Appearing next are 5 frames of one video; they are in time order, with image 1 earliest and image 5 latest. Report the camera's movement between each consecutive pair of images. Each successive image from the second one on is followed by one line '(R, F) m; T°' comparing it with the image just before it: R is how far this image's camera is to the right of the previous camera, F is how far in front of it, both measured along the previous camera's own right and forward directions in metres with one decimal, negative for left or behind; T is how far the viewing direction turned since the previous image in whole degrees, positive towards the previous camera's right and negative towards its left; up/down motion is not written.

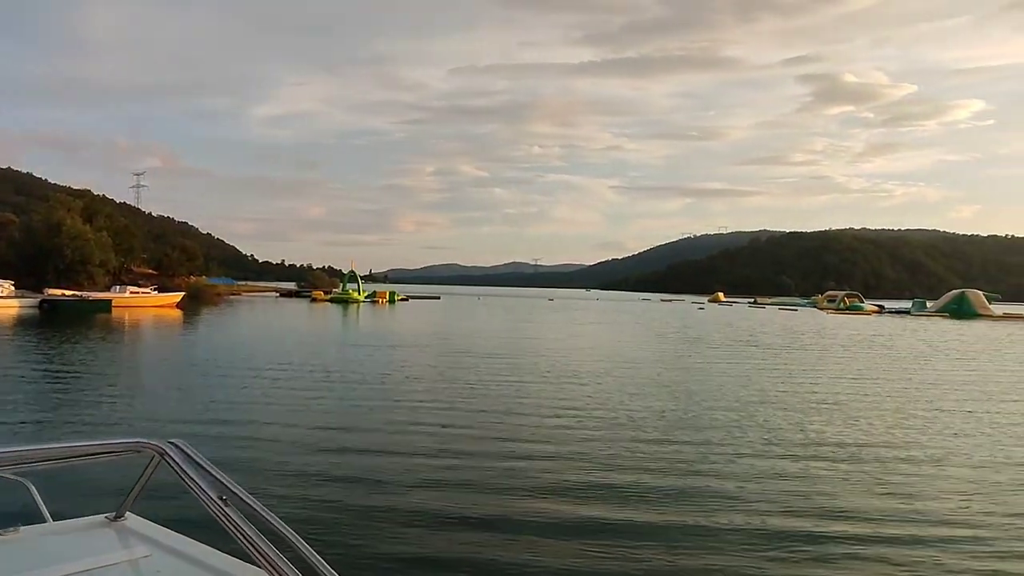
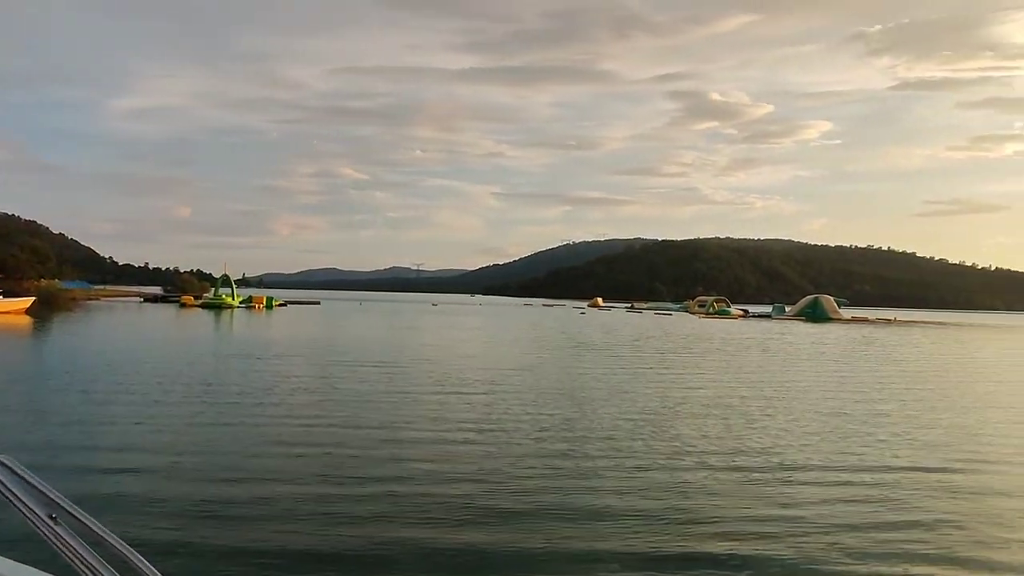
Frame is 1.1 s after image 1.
(-0.3, +0.6) m; +9°
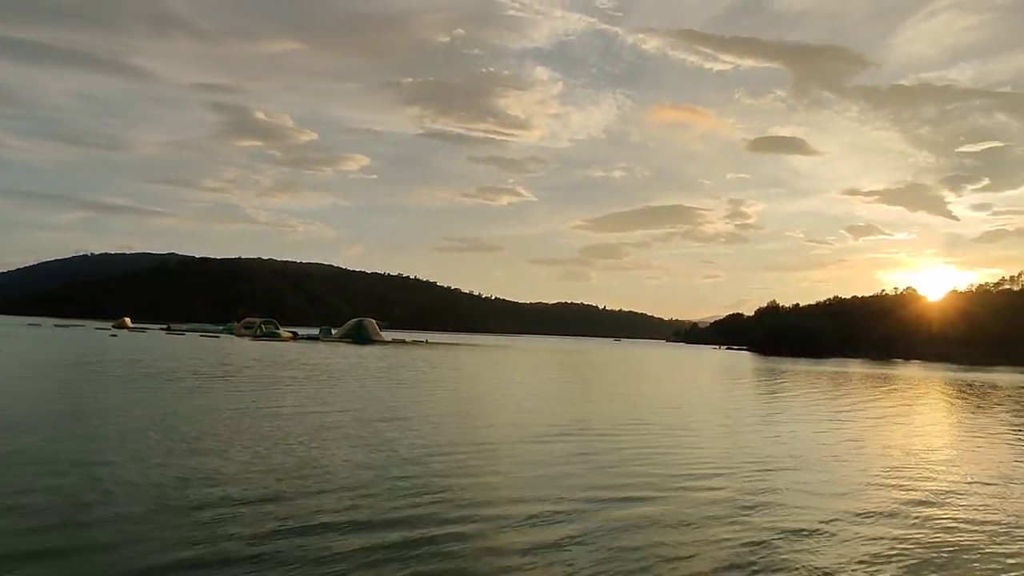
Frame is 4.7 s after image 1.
(-1.2, +1.0) m; +35°
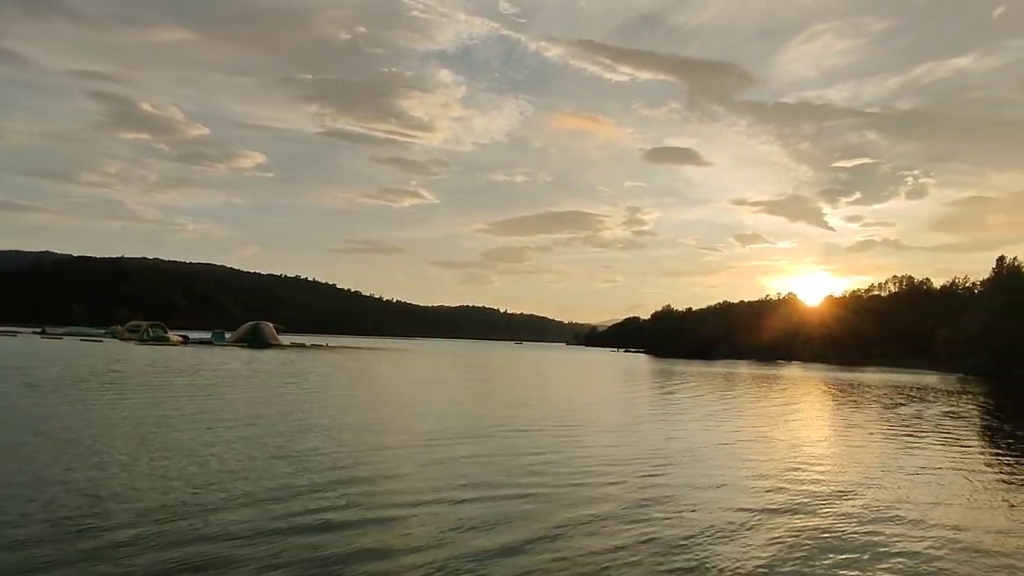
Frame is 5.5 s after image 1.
(-0.3, -0.1) m; +8°
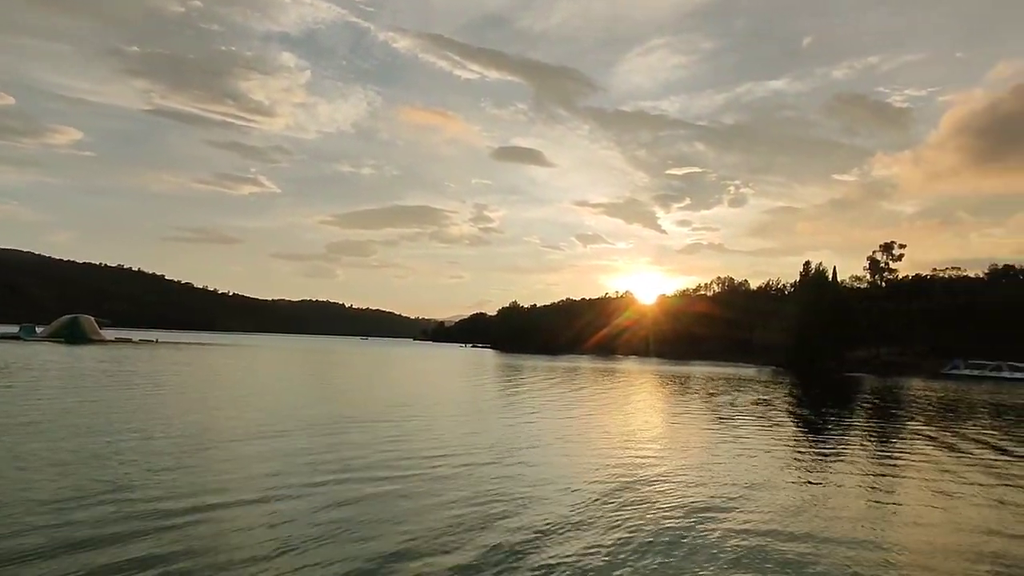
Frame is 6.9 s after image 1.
(-0.7, -0.1) m; +12°
